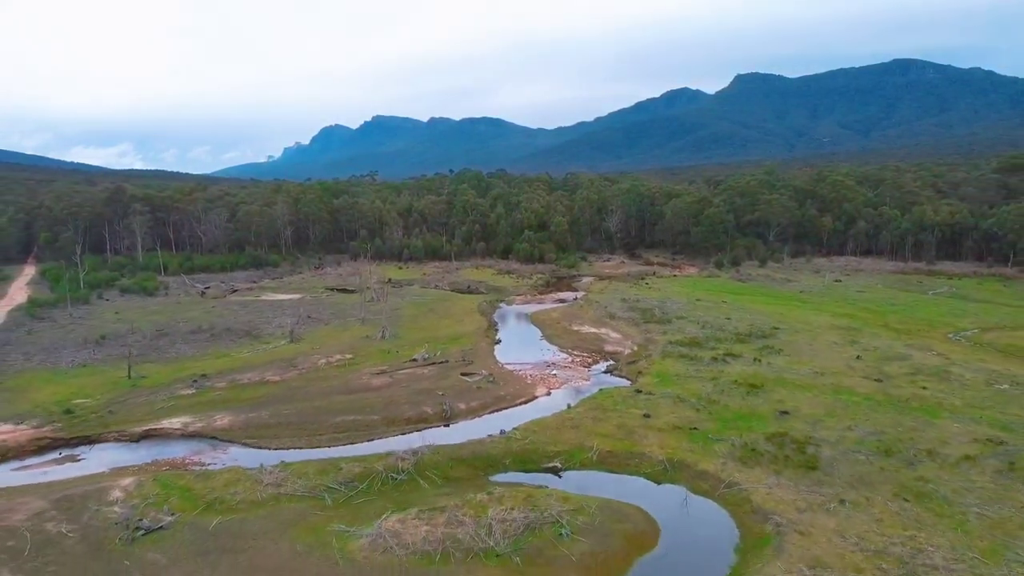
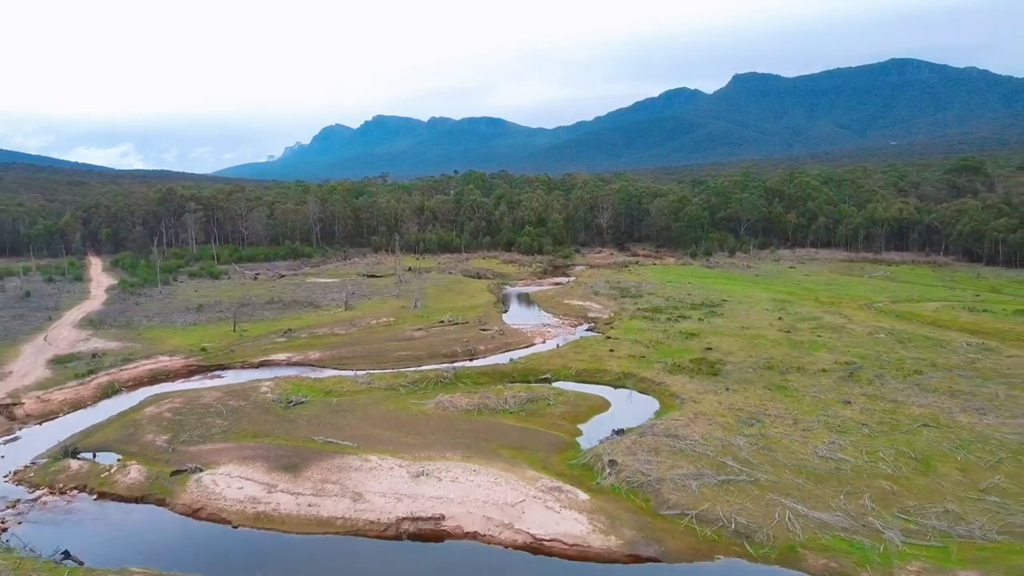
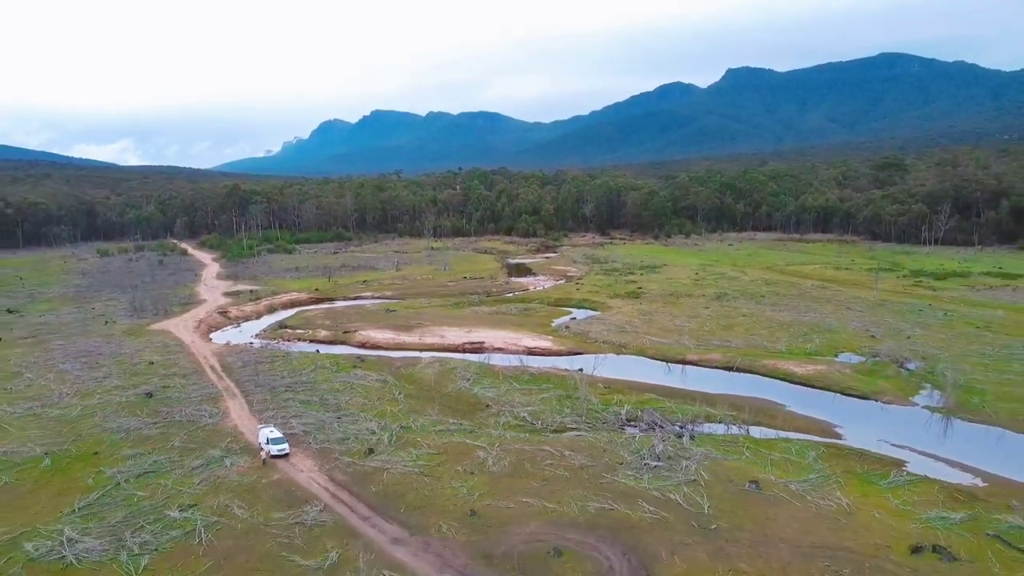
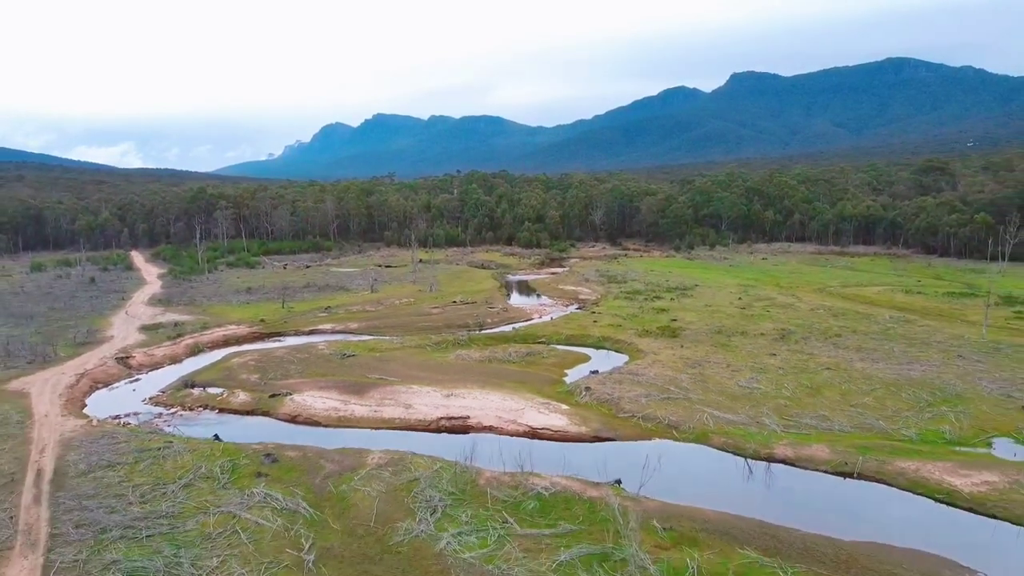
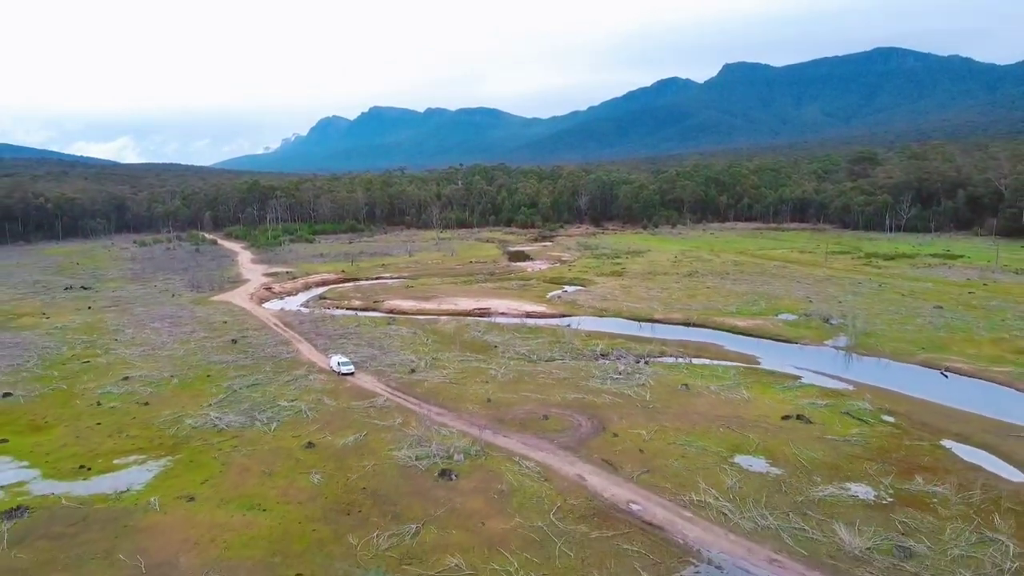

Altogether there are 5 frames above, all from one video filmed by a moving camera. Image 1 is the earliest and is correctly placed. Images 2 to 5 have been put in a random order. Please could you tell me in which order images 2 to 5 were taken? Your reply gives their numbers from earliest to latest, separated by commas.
2, 4, 3, 5
